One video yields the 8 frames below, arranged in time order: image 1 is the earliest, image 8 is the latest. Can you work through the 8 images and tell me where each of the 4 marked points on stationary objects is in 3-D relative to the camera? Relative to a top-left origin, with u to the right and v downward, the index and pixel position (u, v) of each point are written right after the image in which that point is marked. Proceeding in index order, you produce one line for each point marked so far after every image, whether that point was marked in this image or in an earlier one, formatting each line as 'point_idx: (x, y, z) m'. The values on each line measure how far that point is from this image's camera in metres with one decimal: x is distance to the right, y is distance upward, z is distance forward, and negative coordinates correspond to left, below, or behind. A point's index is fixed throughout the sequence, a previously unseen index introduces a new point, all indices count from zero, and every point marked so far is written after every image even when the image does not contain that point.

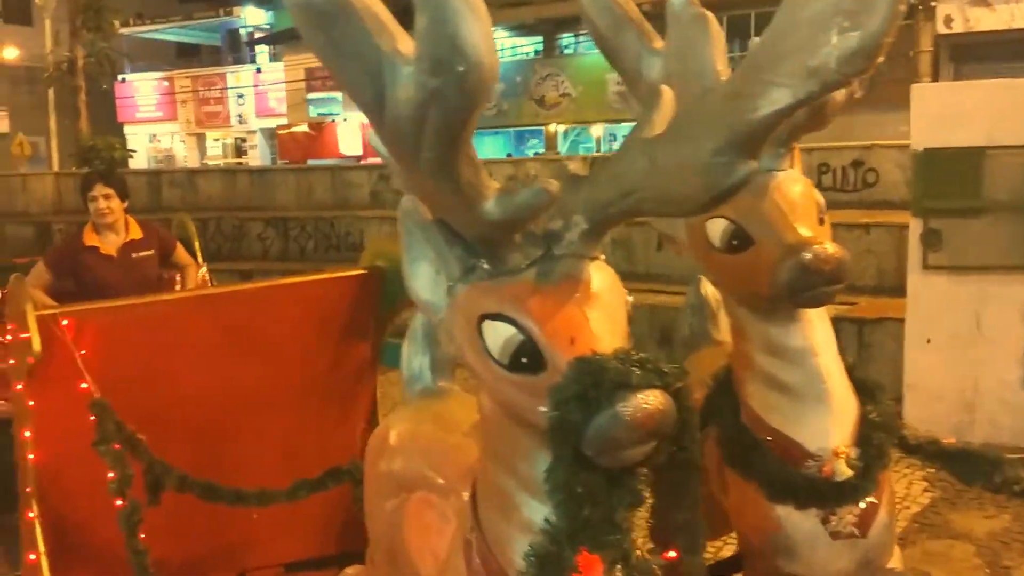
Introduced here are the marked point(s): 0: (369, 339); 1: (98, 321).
0: (-0.6, -0.2, +3.5) m
1: (-1.5, -0.1, +2.9) m
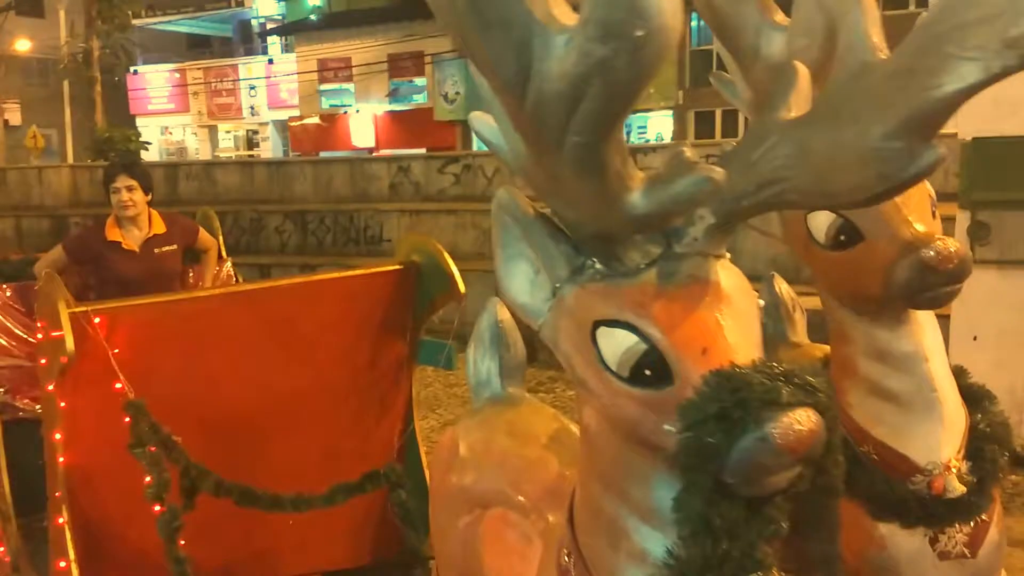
0: (-0.4, -0.2, +3.4) m
1: (-1.3, -0.1, +2.8) m
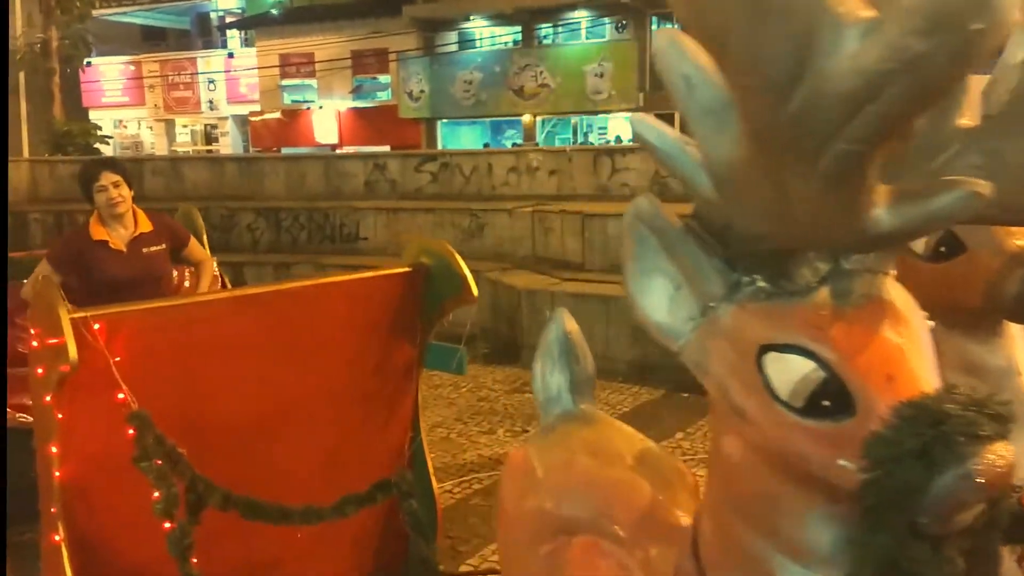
0: (-0.4, -0.2, +3.3) m
1: (-1.2, -0.1, +2.7) m
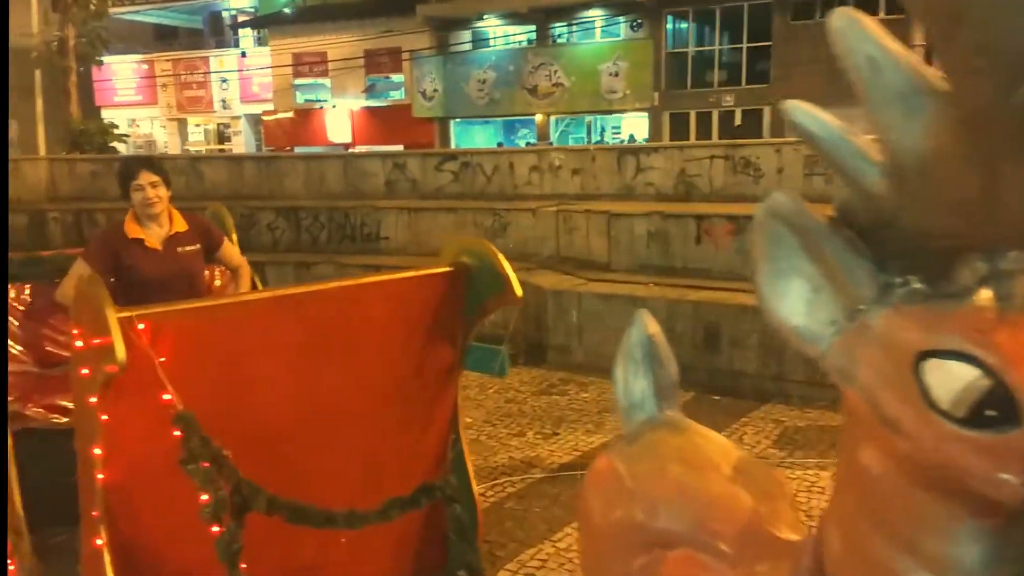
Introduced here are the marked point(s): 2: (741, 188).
0: (-0.2, -0.2, +3.3) m
1: (-1.1, -0.1, +2.6) m
2: (+2.1, +0.9, +7.6) m
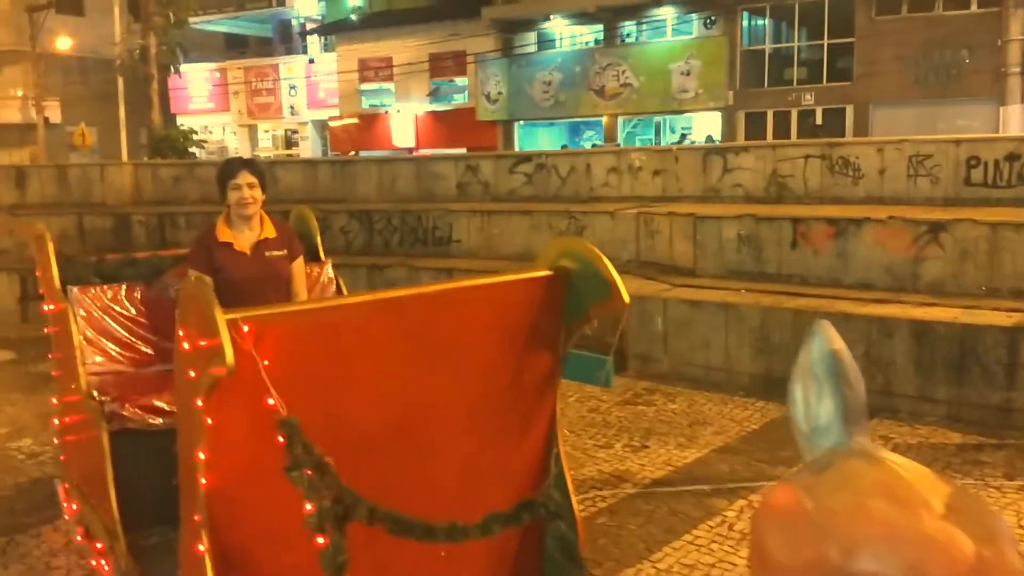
0: (+0.2, -0.2, +3.1) m
1: (-0.7, -0.1, +2.6) m
2: (+2.9, +0.9, +7.3) m
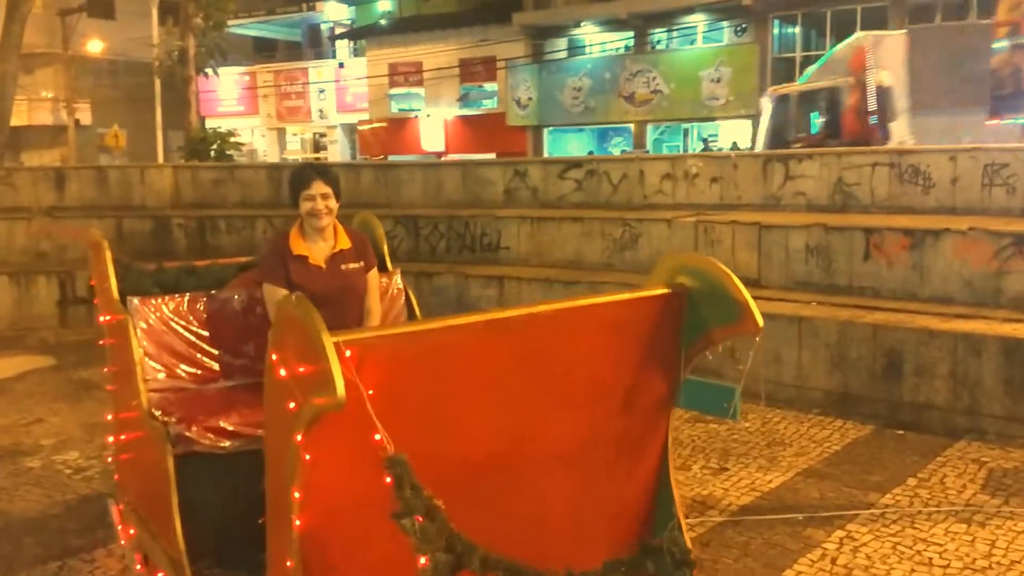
0: (+0.5, -0.3, +2.8) m
1: (-0.4, -0.2, +2.3) m
2: (+3.4, +0.7, +7.0) m
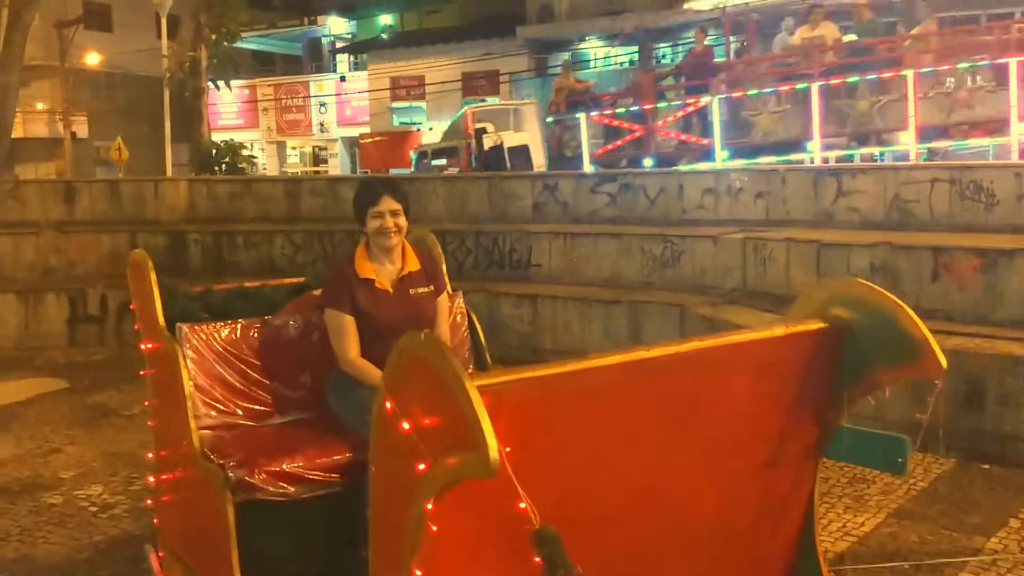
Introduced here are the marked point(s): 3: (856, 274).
0: (+0.9, -0.4, +2.5) m
1: (0.0, -0.3, +1.9) m
2: (+3.7, +0.6, +6.7) m
3: (+2.7, +0.1, +6.3) m
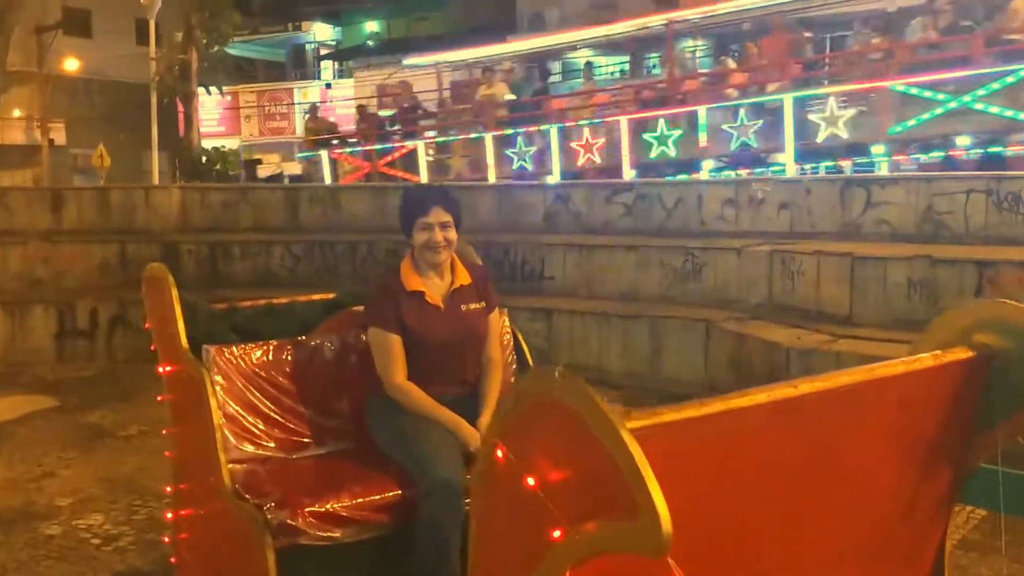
0: (+1.2, -0.5, +2.2) m
1: (+0.3, -0.3, +1.6) m
2: (+3.9, +0.4, +6.5) m
3: (+2.8, 0.0, +6.1) m
